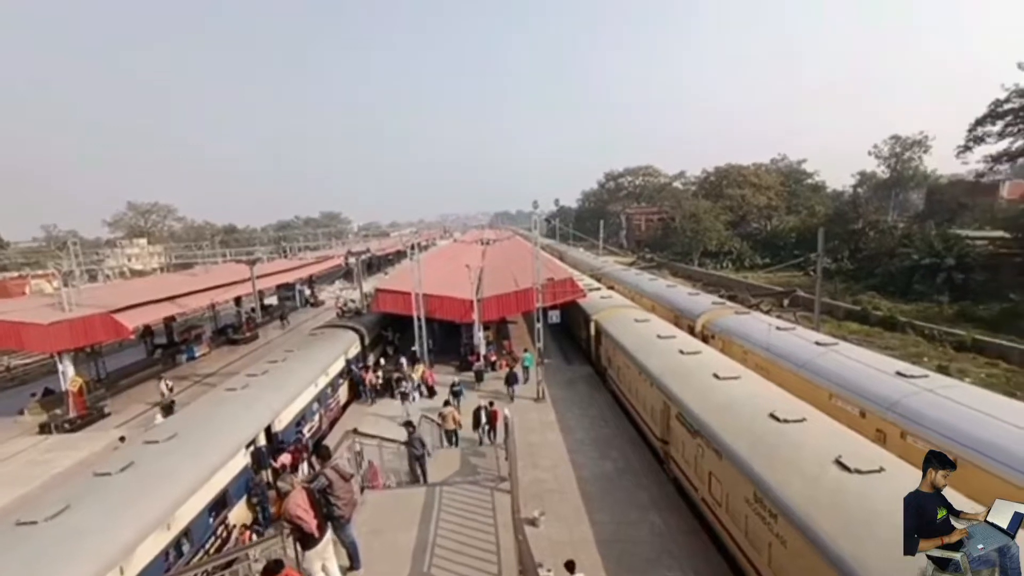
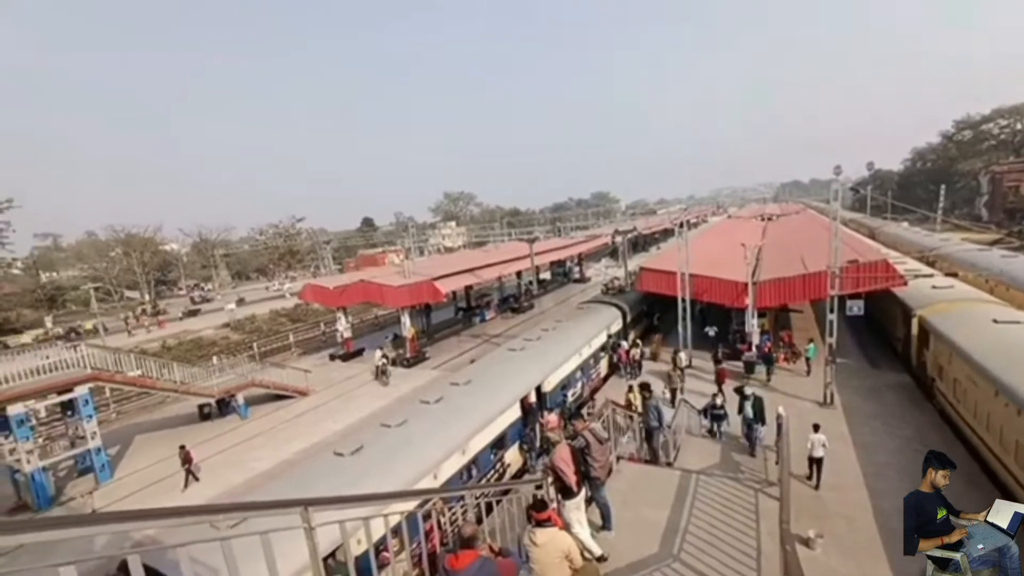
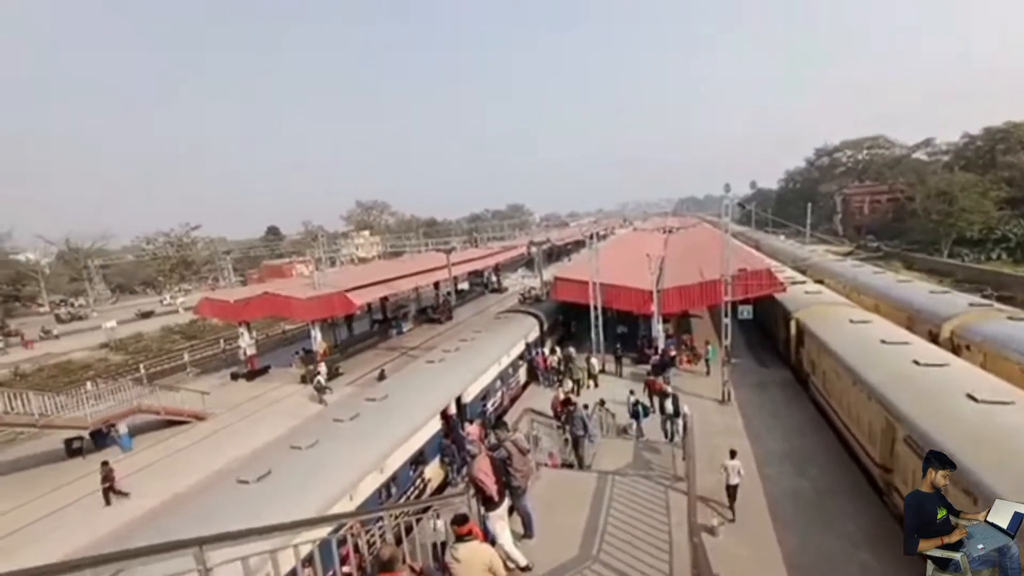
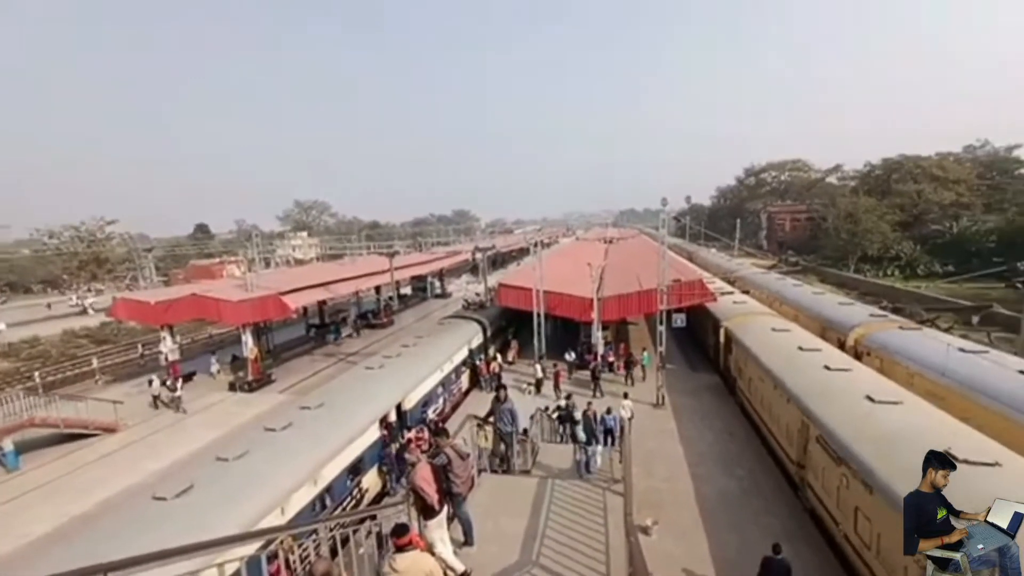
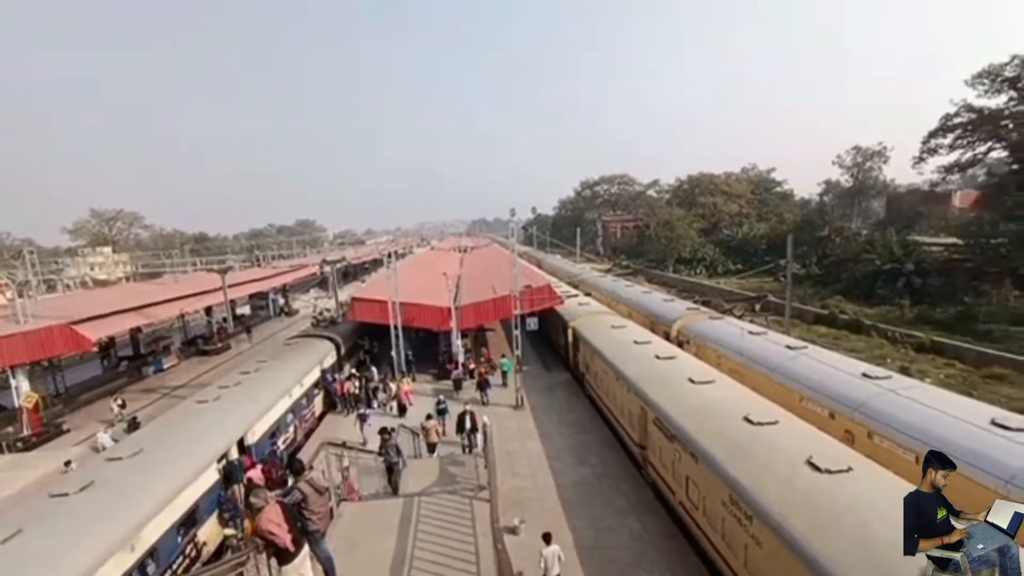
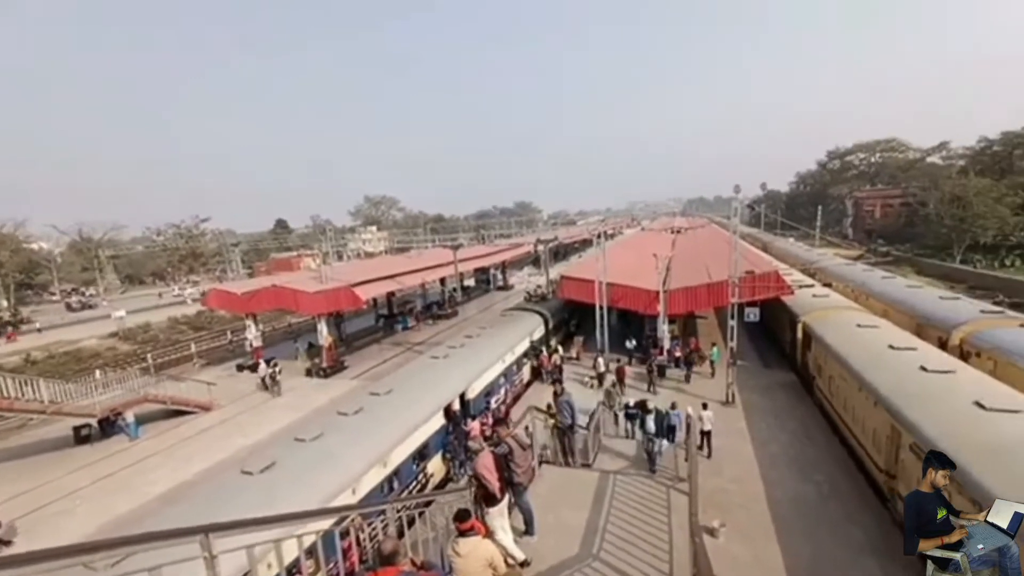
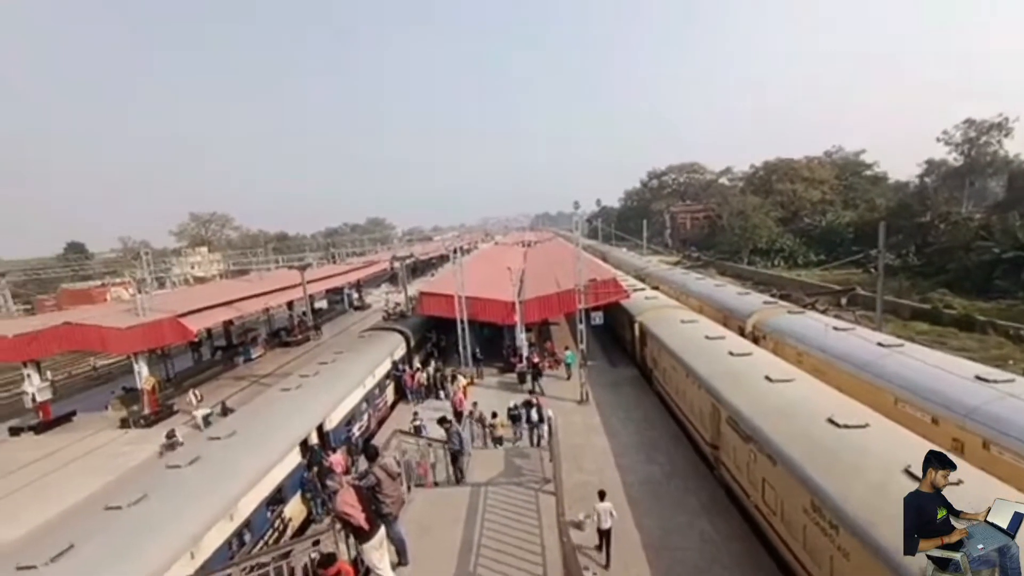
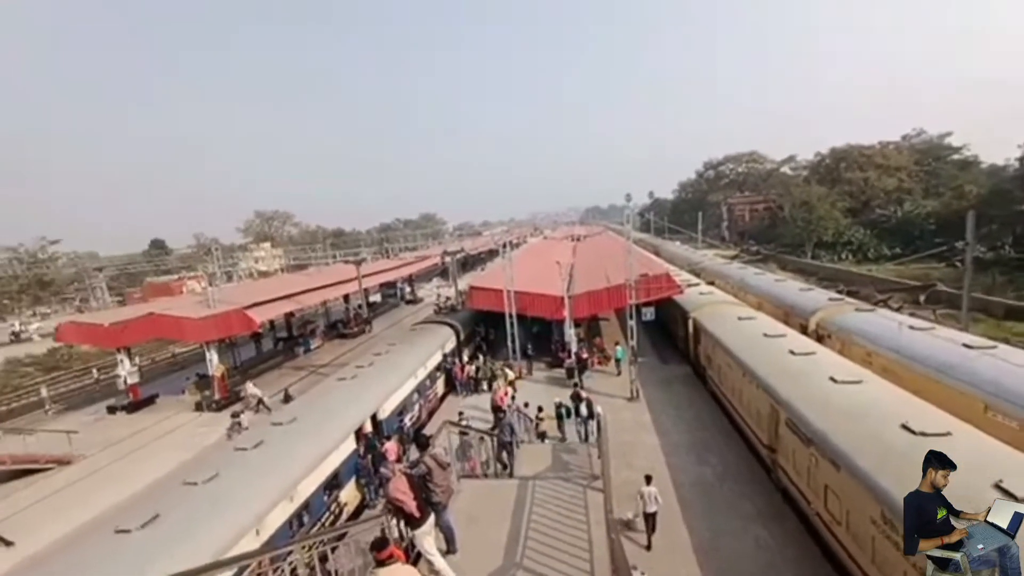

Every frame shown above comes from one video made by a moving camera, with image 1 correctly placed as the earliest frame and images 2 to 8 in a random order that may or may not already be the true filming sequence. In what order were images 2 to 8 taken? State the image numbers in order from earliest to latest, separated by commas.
5, 7, 8, 3, 2, 6, 4
